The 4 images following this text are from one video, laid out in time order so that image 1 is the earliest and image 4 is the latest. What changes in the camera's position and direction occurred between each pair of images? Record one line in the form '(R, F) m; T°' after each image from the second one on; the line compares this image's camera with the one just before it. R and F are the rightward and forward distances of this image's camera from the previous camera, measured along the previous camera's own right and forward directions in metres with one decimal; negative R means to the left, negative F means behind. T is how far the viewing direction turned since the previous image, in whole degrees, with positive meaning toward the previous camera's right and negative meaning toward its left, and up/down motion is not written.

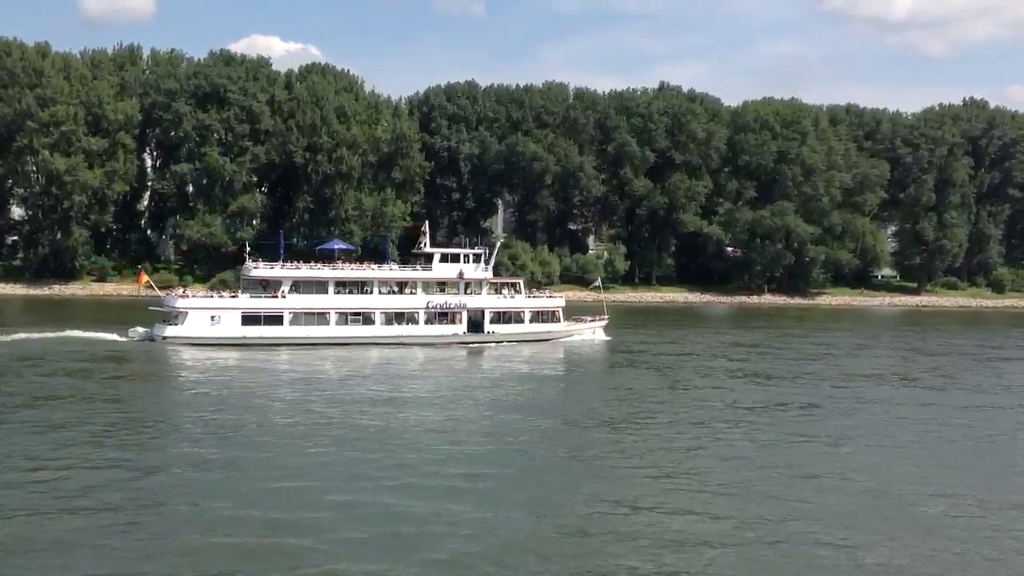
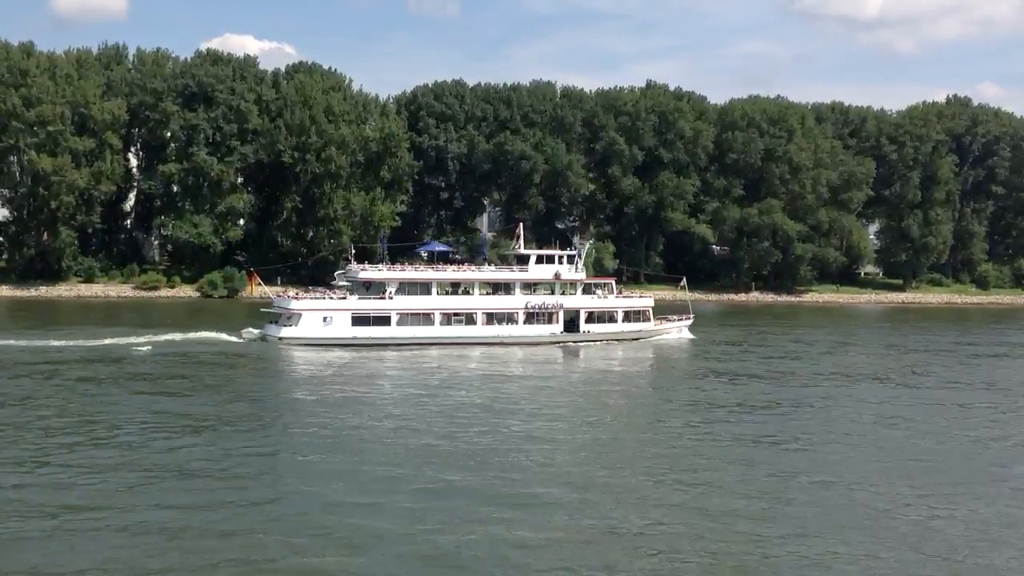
(-0.7, -0.1) m; +1°
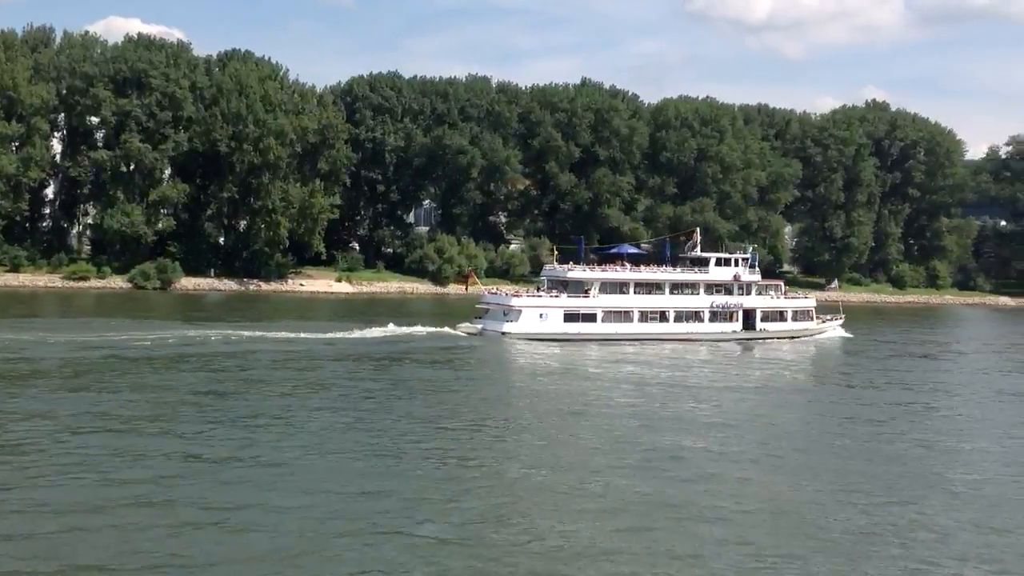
(-2.4, -0.4) m; +4°
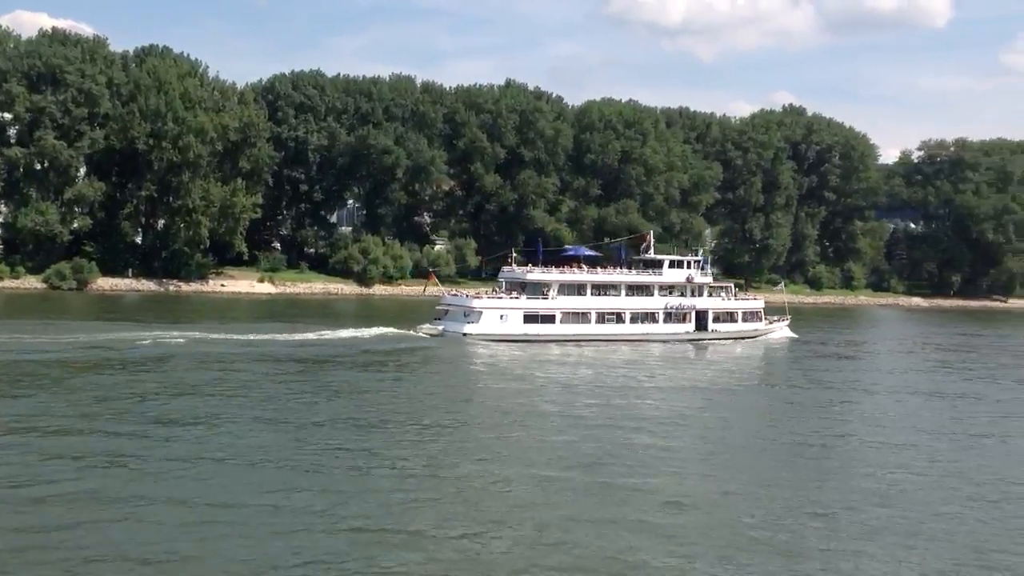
(-0.3, 0.0) m; +4°
